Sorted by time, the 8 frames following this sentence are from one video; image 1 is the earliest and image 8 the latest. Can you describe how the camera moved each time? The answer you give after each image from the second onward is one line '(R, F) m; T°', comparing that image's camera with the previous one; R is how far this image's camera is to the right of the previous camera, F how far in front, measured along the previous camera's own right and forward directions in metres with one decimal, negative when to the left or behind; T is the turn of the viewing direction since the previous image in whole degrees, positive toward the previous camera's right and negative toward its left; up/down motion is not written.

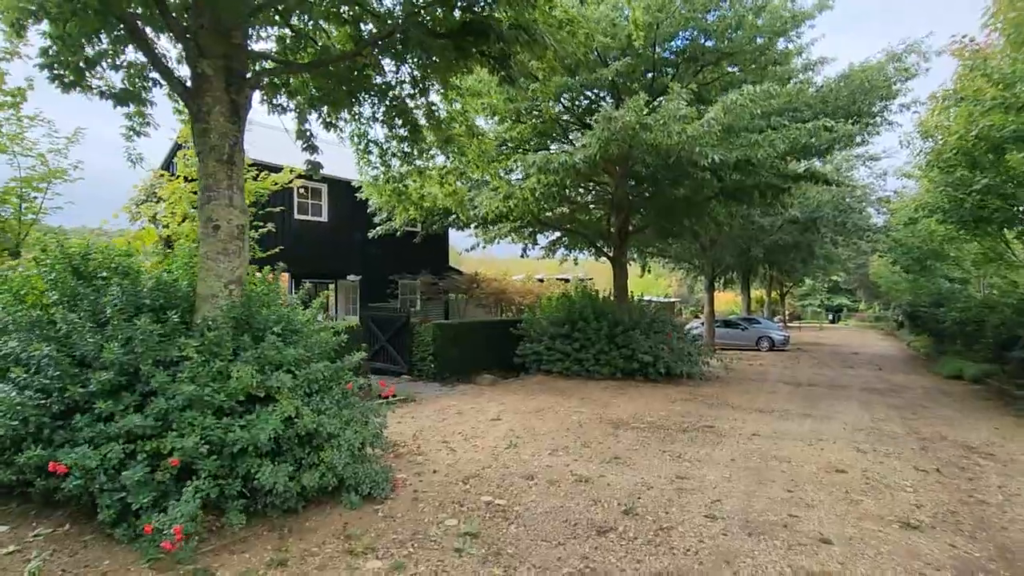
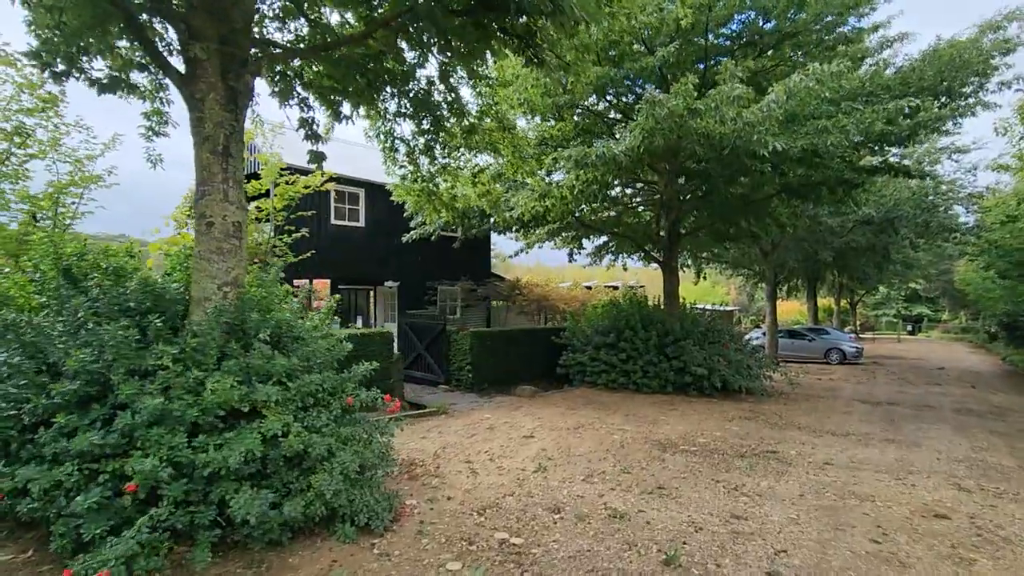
(+0.2, +0.6) m; -6°
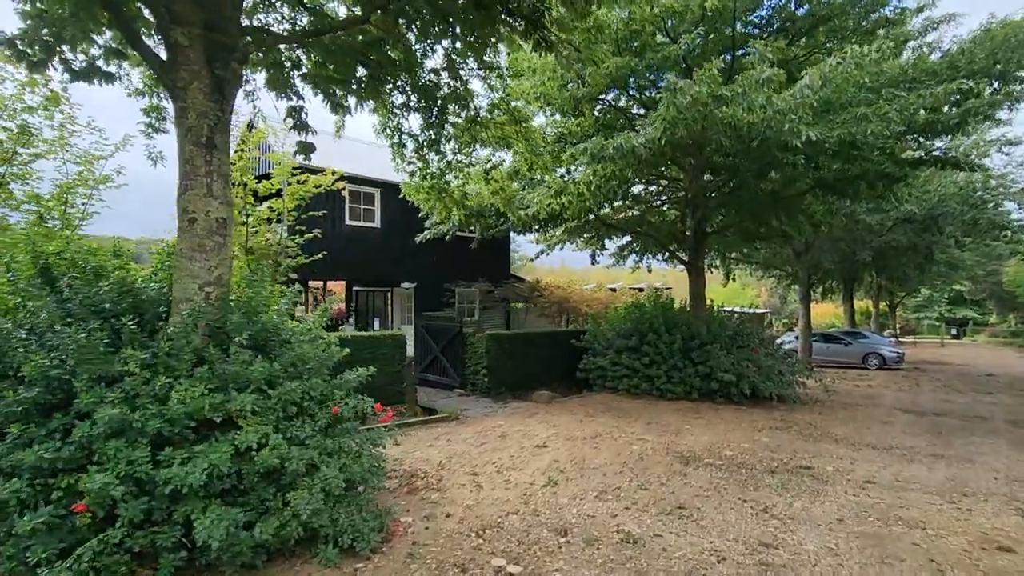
(+0.2, +0.4) m; -3°
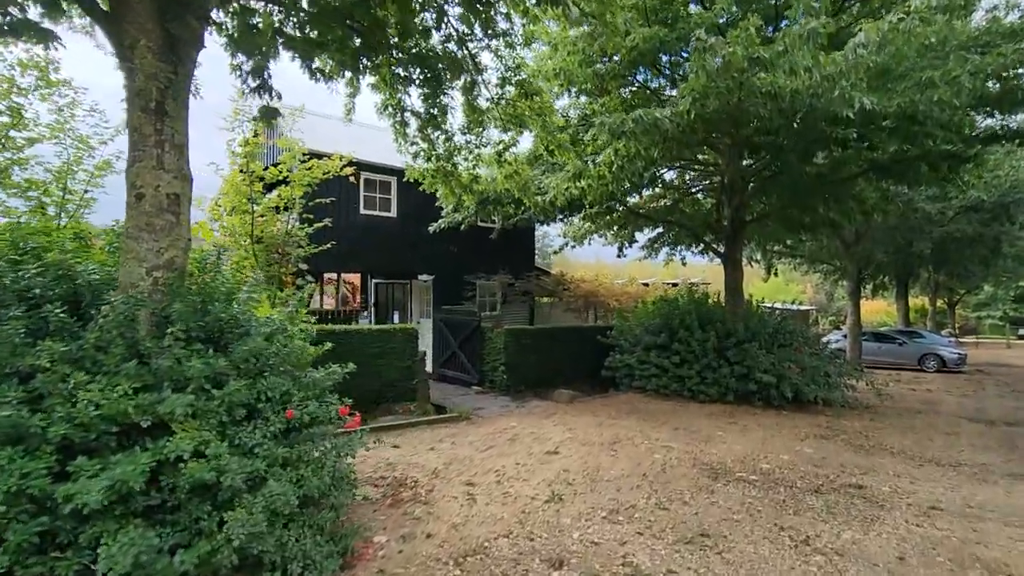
(+0.3, +0.6) m; -4°
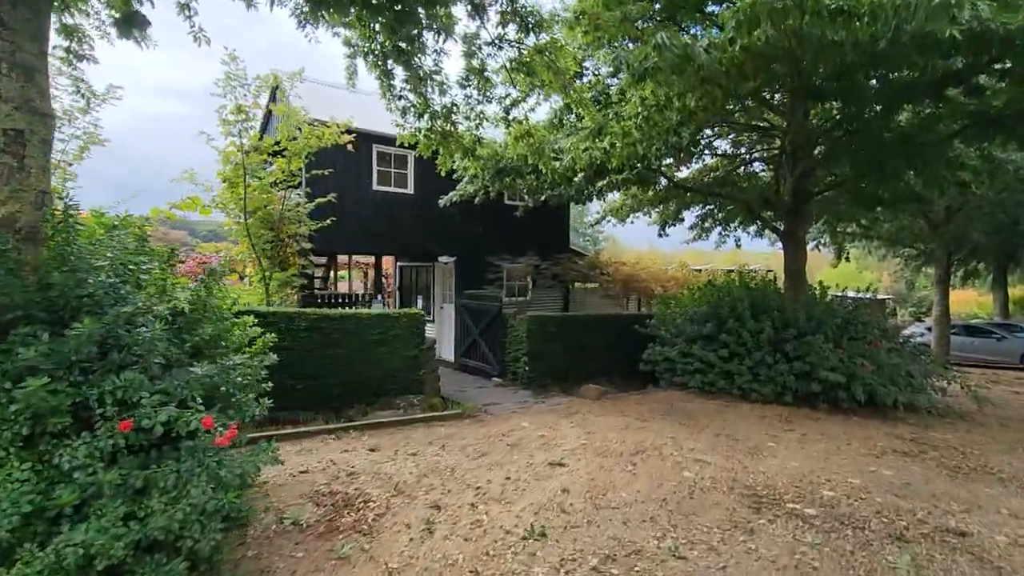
(+0.5, +1.0) m; -6°
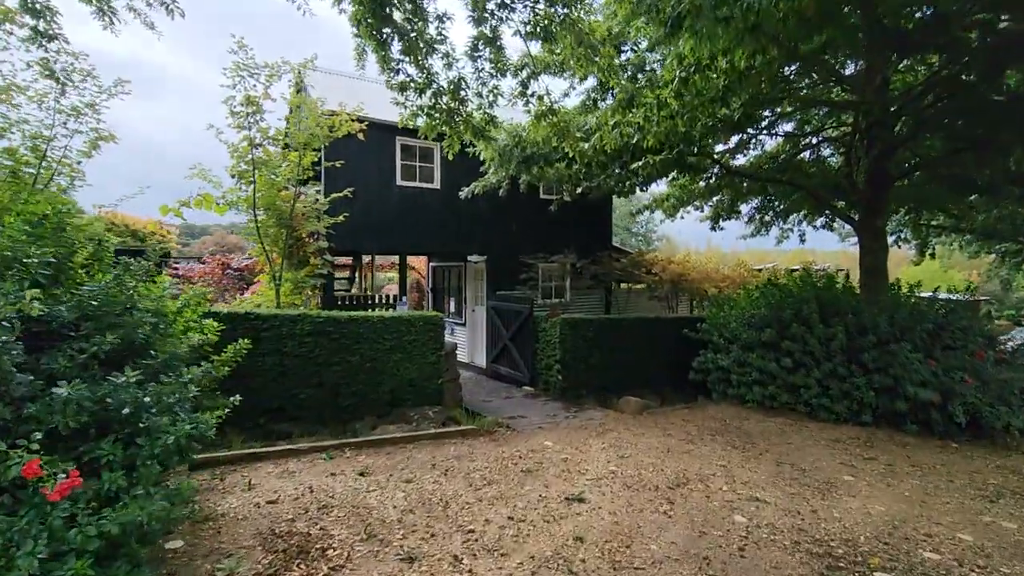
(+0.3, +0.8) m; -6°
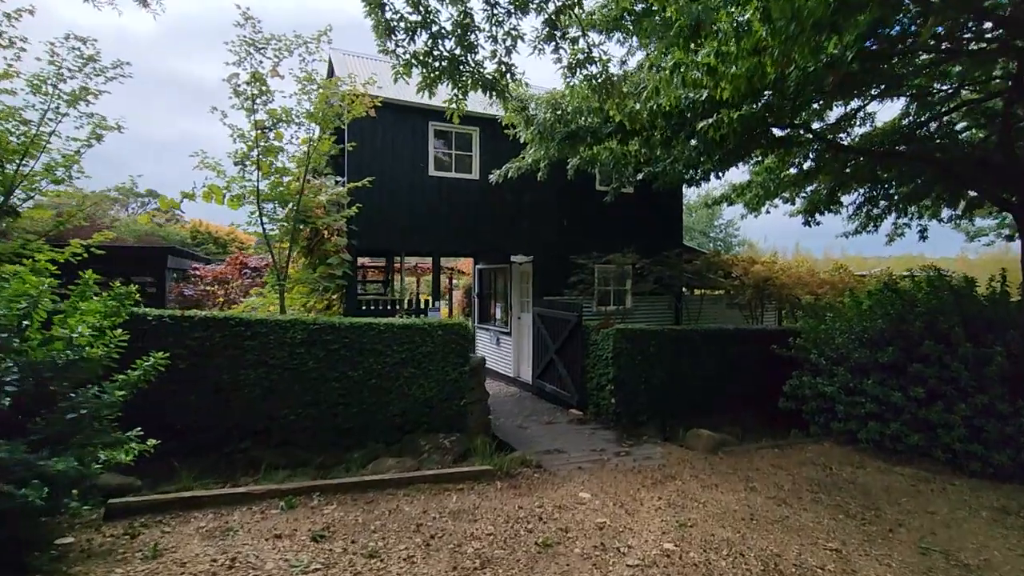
(+0.4, +1.3) m; -8°
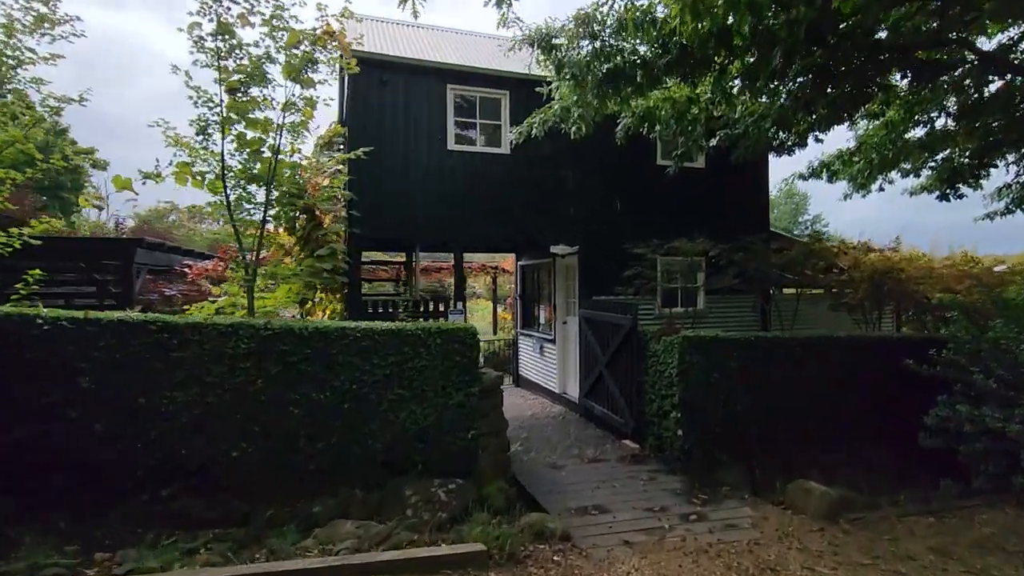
(+0.4, +1.6) m; -7°
